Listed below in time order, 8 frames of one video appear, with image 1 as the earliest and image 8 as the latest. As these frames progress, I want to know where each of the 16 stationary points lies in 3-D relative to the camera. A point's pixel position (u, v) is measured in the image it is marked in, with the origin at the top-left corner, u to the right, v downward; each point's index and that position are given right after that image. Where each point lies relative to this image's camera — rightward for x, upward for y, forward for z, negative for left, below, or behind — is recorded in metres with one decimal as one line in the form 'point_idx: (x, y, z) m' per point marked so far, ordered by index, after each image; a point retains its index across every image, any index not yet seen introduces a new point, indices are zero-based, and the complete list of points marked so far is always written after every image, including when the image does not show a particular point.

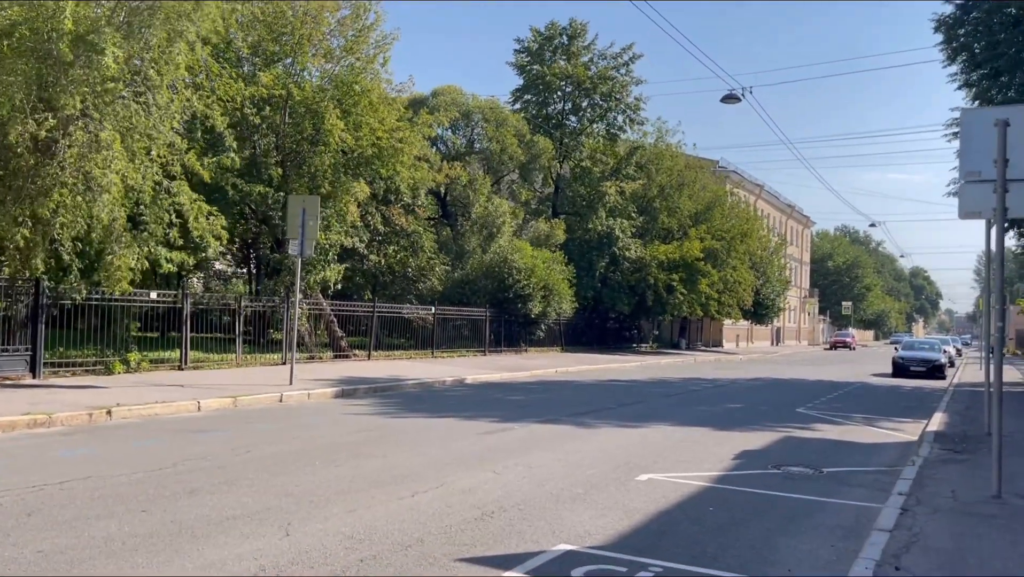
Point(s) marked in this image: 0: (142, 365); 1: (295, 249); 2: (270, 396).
0: (-8.0, -1.7, +18.7) m
1: (-4.3, +0.8, +17.6) m
2: (-4.5, -2.0, +16.1) m
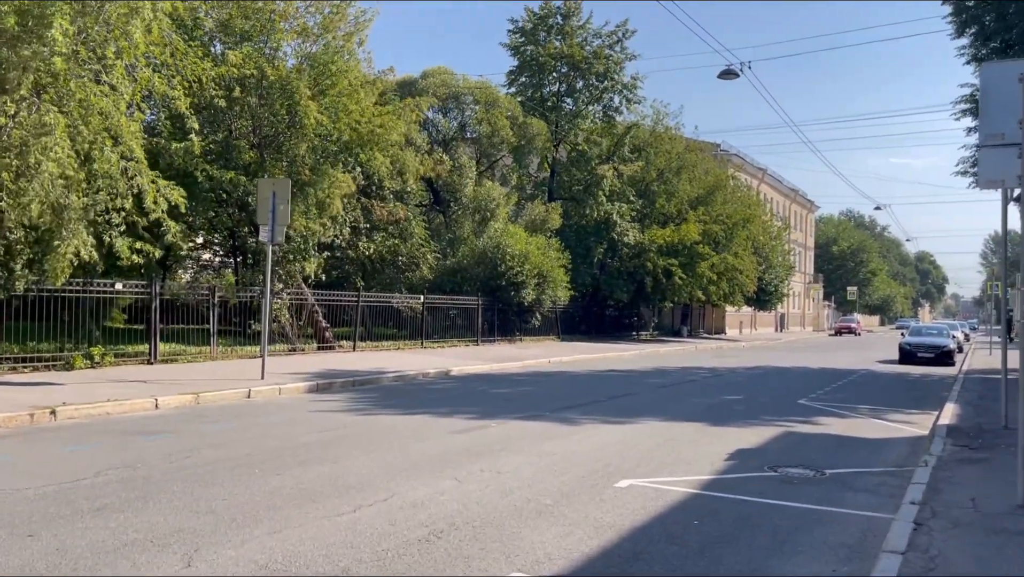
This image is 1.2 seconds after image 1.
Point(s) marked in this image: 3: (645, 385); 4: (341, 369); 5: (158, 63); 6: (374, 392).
0: (-8.3, -1.5, +17.8) m
1: (-4.7, +1.0, +16.6) m
2: (-4.8, -1.8, +15.1) m
3: (+3.0, -2.2, +19.7) m
4: (-3.9, -1.8, +19.8) m
5: (-7.6, +4.6, +18.0) m
6: (-2.8, -2.0, +17.4) m
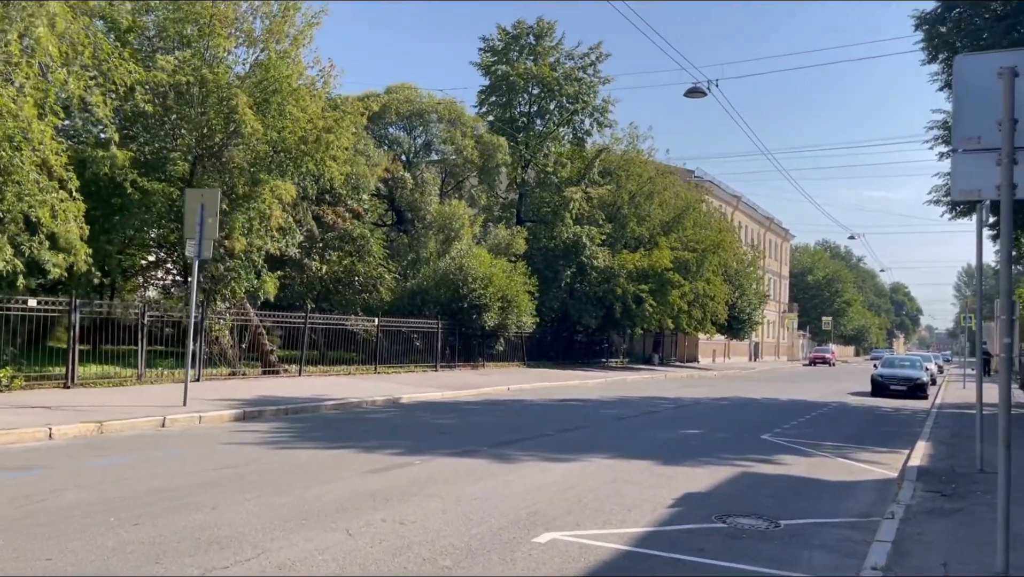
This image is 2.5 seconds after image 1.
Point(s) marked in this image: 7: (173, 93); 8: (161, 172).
0: (-9.3, -1.8, +16.4) m
1: (-5.6, +0.7, +15.4) m
2: (-5.8, -2.1, +13.8) m
3: (+1.9, -2.7, +18.6) m
4: (-4.9, -2.2, +18.5) m
5: (-8.6, +4.3, +16.8) m
6: (-3.8, -2.4, +16.1) m
7: (-7.5, +4.4, +19.2) m
8: (-7.8, +2.6, +19.3) m
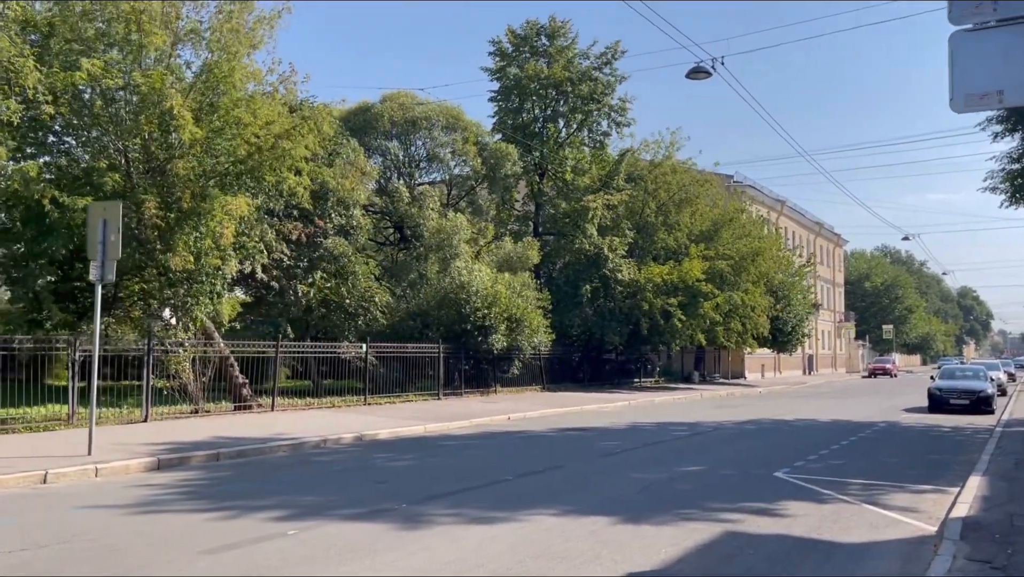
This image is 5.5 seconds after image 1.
0: (-9.9, -2.4, +14.4) m
1: (-6.3, +0.2, +13.2) m
2: (-6.5, -2.5, +11.6) m
3: (+1.5, -2.9, +15.9) m
4: (-5.3, -2.7, +16.3) m
5: (-9.3, +3.7, +15.0) m
6: (-4.4, -2.8, +13.8) m
7: (-8.1, +3.8, +17.3) m
8: (-8.3, +2.0, +17.4) m
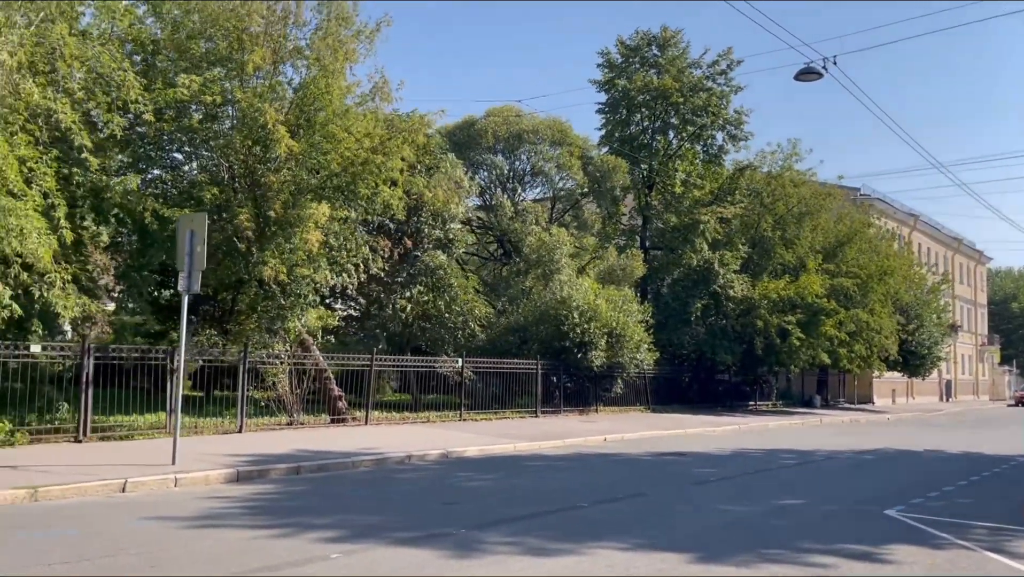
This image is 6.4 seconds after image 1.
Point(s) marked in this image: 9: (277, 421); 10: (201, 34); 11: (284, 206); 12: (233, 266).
0: (-8.5, -2.6, +15.0) m
1: (-5.1, +0.1, +13.4) m
2: (-5.5, -2.6, +11.8) m
3: (+3.0, -3.2, +14.9) m
4: (-3.7, -3.0, +16.2) m
5: (-7.8, +3.5, +15.6) m
6: (-3.1, -3.0, +13.6) m
7: (-6.3, +3.5, +17.7) m
8: (-6.5, +1.7, +17.8) m
9: (-5.2, -2.9, +19.3) m
10: (-6.4, +5.2, +17.8) m
11: (-4.7, +1.7, +17.7) m
12: (-5.8, +0.4, +18.3) m
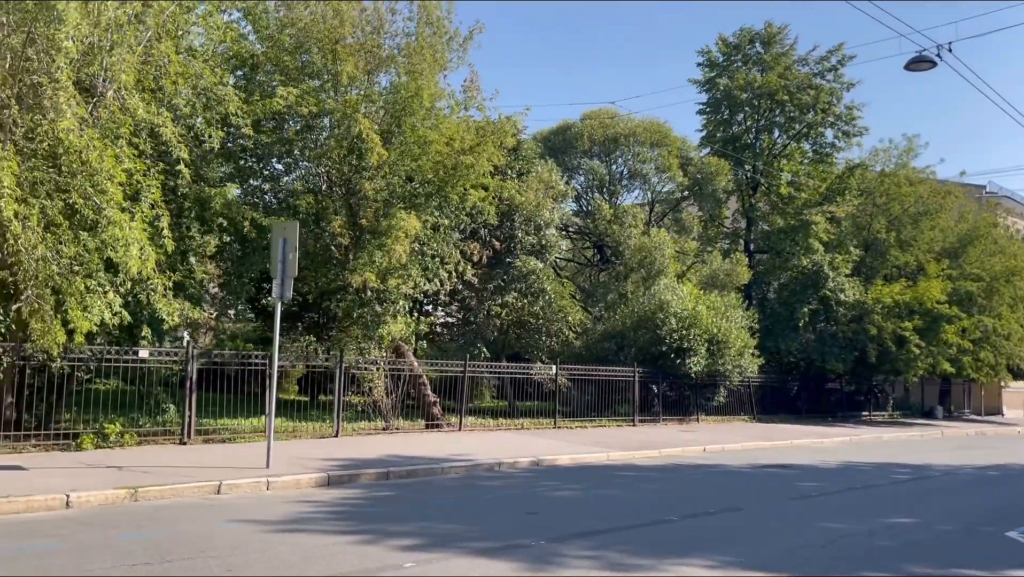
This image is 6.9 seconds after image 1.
0: (-6.9, -2.7, +15.7) m
1: (-3.7, 0.0, +13.7) m
2: (-4.3, -2.7, +12.1) m
3: (+4.5, -3.3, +14.1) m
4: (-2.0, -3.1, +16.3) m
5: (-6.2, +3.4, +16.2) m
6: (-1.7, -3.1, +13.6) m
7: (-4.4, +3.4, +18.1) m
8: (-4.6, +1.6, +18.2) m
9: (-3.1, -3.1, +19.5) m
10: (-4.5, +5.1, +18.2) m
11: (-2.8, +1.5, +17.9) m
12: (-3.9, +0.3, +18.6) m
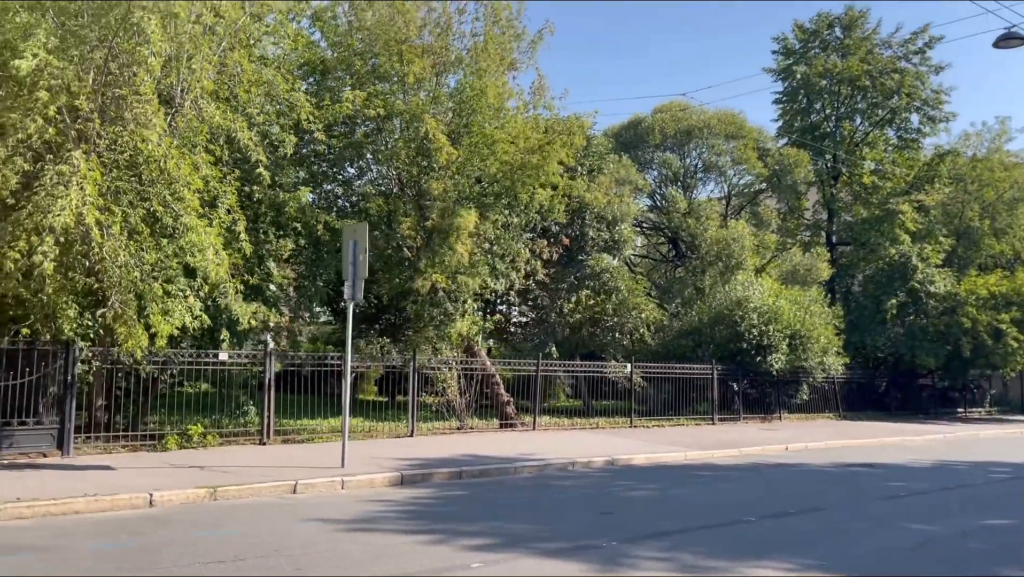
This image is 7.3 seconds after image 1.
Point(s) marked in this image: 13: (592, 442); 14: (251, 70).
0: (-5.6, -2.8, +16.1) m
1: (-2.6, -0.1, +13.8) m
2: (-3.3, -2.8, +12.3) m
3: (+5.6, -3.1, +13.5) m
4: (-0.6, -3.1, +16.2) m
5: (-4.9, +3.3, +16.5) m
6: (-0.6, -3.1, +13.6) m
7: (-3.0, +3.4, +18.3) m
8: (-3.1, +1.6, +18.4) m
9: (-1.4, -3.1, +19.5) m
10: (-3.1, +5.0, +18.4) m
11: (-1.4, +1.5, +18.0) m
12: (-2.4, +0.3, +18.7) m
13: (+1.8, -3.3, +18.9) m
14: (-4.8, +4.0, +16.1) m
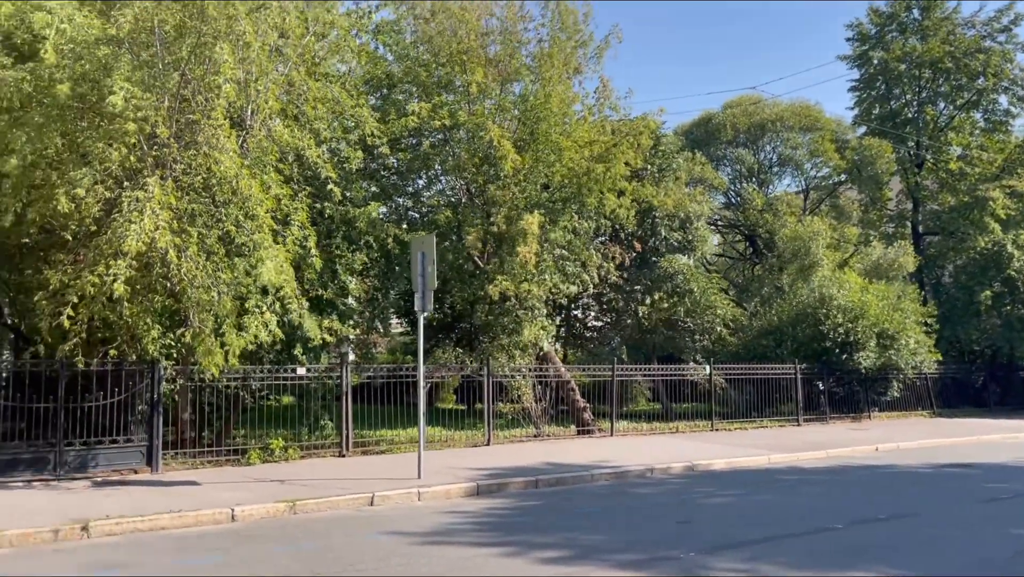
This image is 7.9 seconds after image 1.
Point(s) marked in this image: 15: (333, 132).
0: (-4.1, -3.1, +16.3) m
1: (-1.5, -0.2, +13.9) m
2: (-2.2, -3.0, +12.4) m
3: (+6.8, -3.0, +12.8) m
4: (+0.8, -3.2, +16.1) m
5: (-3.7, +3.0, +16.8) m
6: (+0.6, -3.2, +13.5) m
7: (-1.6, +3.1, +18.4) m
8: (-1.7, +1.3, +18.5) m
9: (+0.3, -3.2, +19.4) m
10: (-1.8, +4.8, +18.5) m
11: (0.0, +1.4, +17.9) m
12: (-0.8, +0.1, +18.7) m
13: (+3.4, -3.3, +18.6) m
14: (-3.6, +3.7, +16.3) m
15: (-3.5, +3.1, +17.2) m
